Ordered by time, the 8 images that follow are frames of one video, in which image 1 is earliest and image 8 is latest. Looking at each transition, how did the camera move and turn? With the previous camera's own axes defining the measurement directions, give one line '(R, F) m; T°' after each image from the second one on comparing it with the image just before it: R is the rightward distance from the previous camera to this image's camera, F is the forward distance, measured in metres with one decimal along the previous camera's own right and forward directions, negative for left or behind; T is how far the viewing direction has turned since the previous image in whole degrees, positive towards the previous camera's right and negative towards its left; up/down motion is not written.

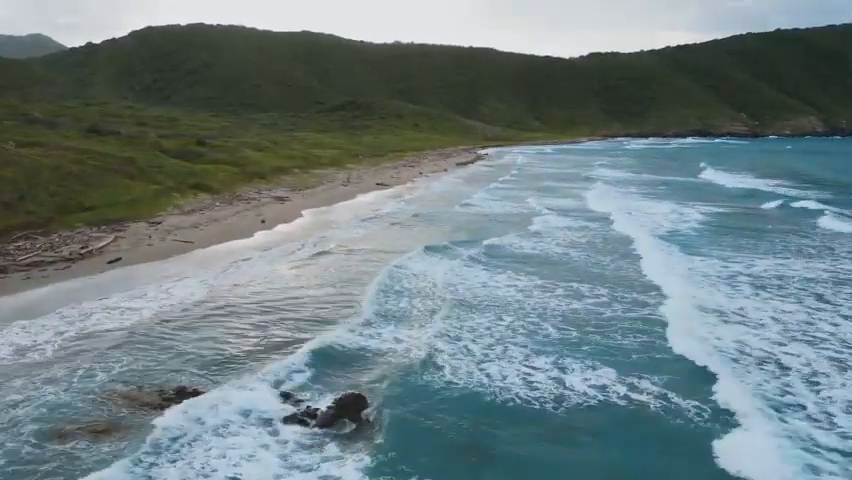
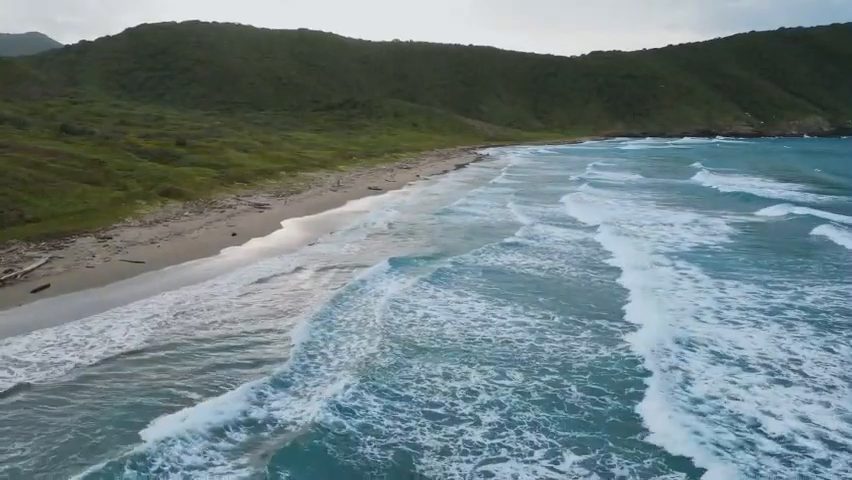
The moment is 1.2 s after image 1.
(+0.3, +3.6) m; 0°
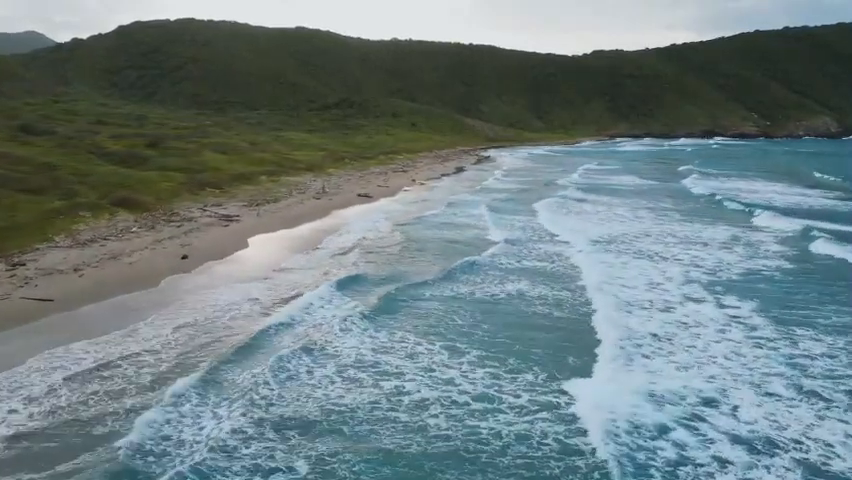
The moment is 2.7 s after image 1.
(+0.3, +4.4) m; 0°
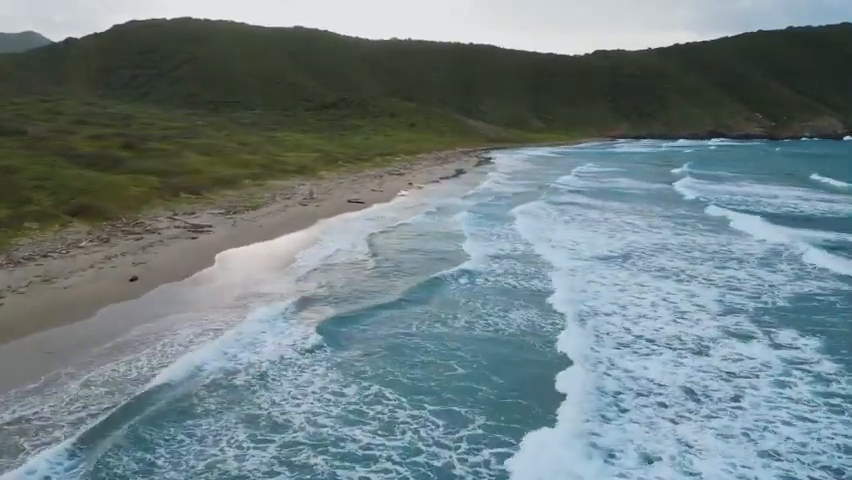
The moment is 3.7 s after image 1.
(+0.2, +3.2) m; 0°
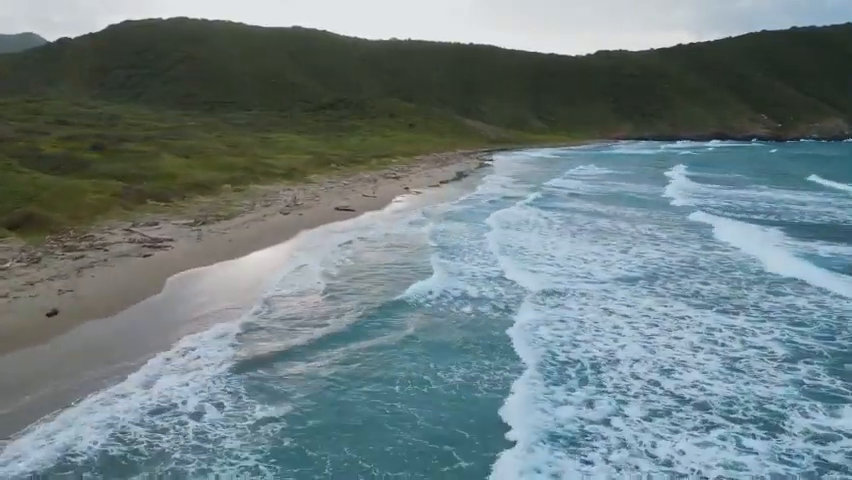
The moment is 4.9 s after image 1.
(+0.3, +3.5) m; 0°
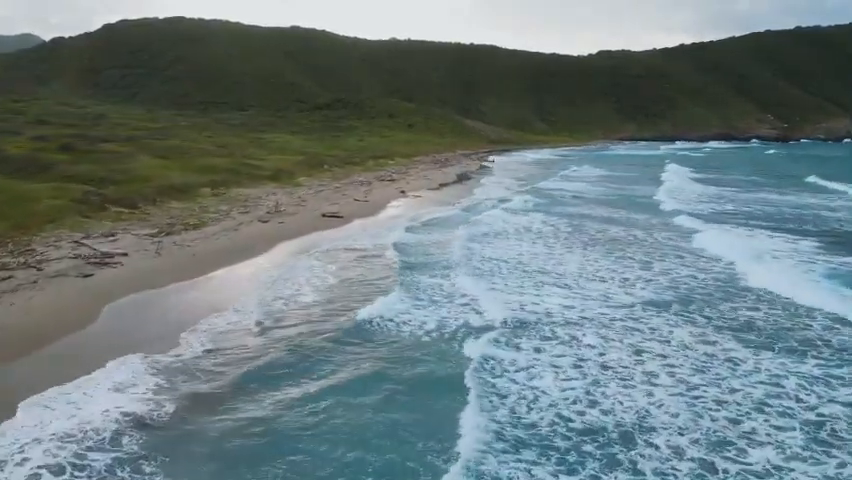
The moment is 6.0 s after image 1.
(+0.2, +3.1) m; 0°
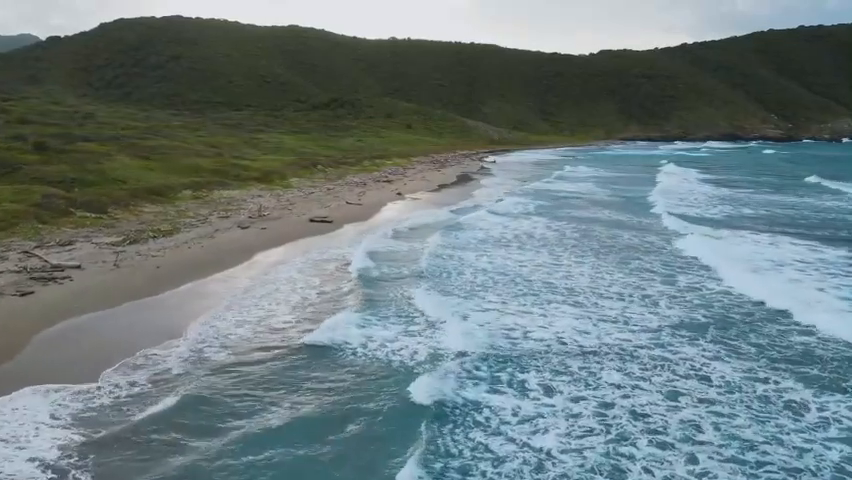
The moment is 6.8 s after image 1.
(+0.2, +2.3) m; 0°
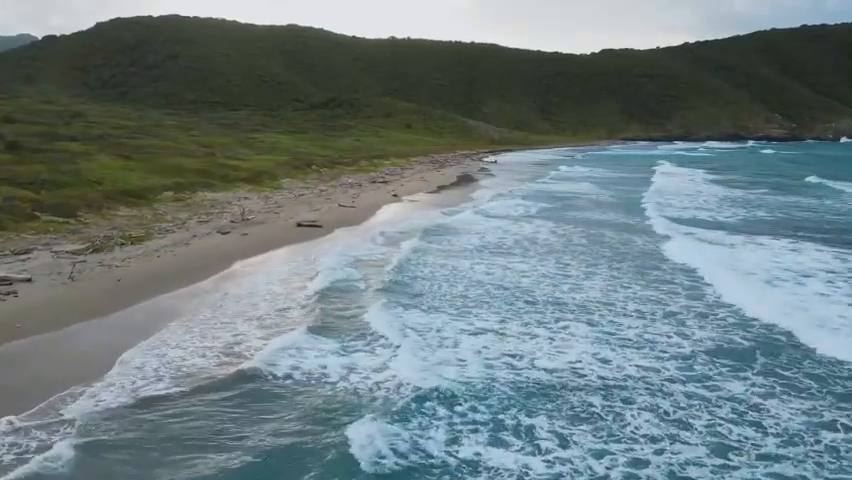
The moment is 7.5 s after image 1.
(+0.2, +1.9) m; 0°
